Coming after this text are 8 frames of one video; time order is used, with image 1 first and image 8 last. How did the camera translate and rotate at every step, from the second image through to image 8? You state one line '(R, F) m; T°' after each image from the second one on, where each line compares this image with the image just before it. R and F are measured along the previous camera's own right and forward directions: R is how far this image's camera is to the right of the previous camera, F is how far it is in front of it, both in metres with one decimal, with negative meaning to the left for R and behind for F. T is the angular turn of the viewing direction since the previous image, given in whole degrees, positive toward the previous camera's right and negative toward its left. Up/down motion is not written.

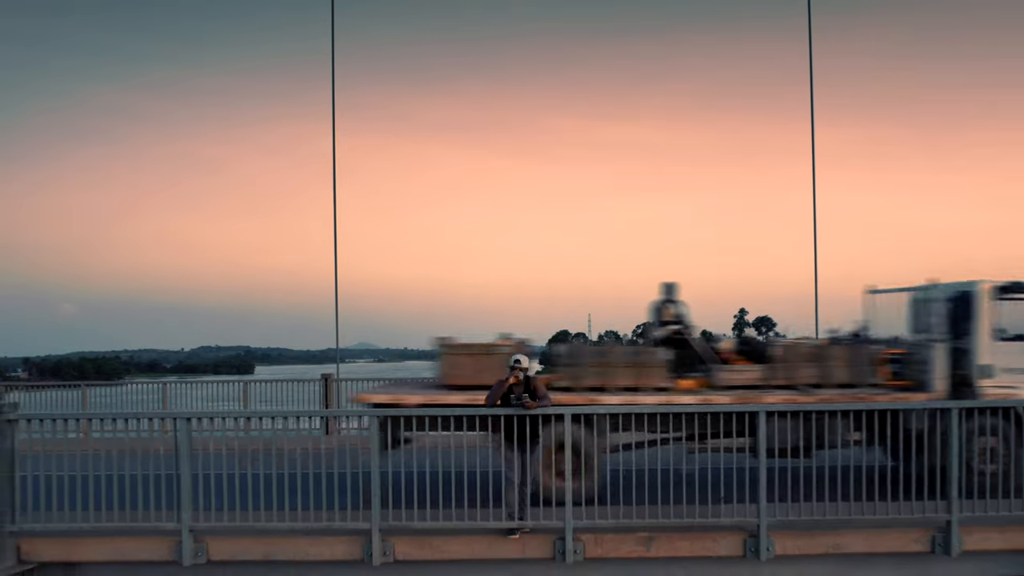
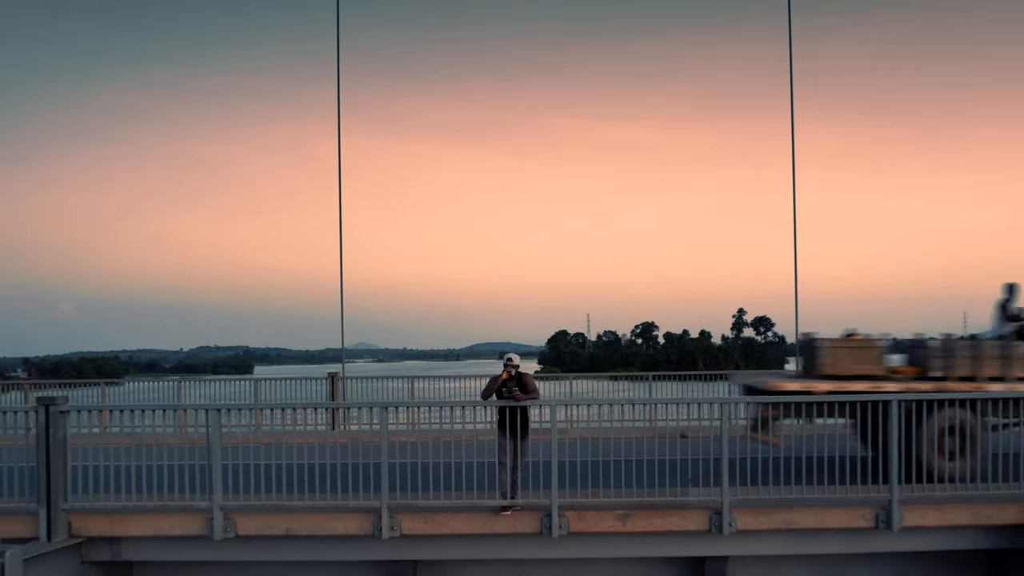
(+0.1, -1.0) m; 0°
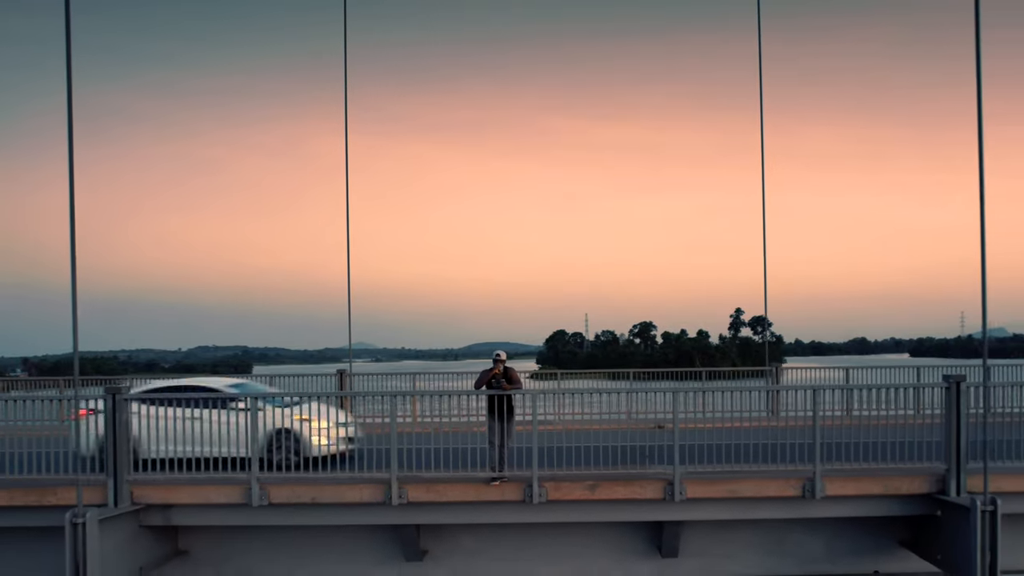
(+0.1, -1.7) m; 0°
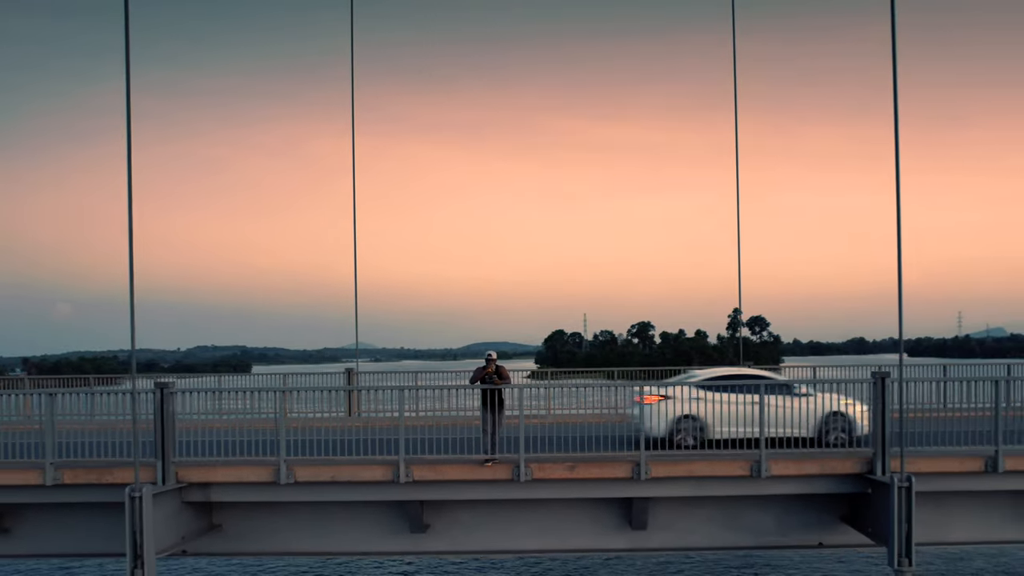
(+0.1, -1.7) m; 0°
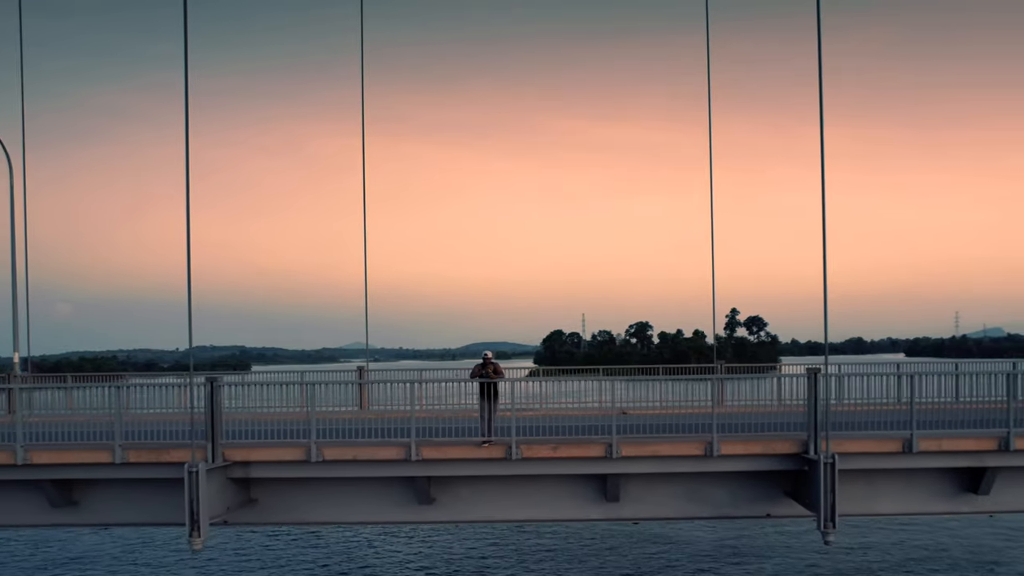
(+0.1, -2.3) m; 0°
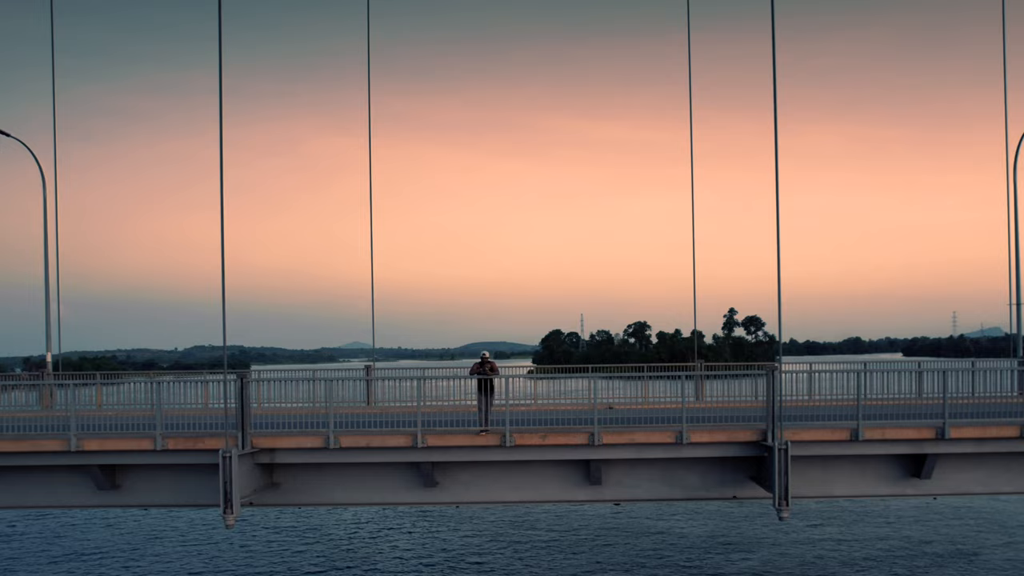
(+0.1, -1.9) m; 0°
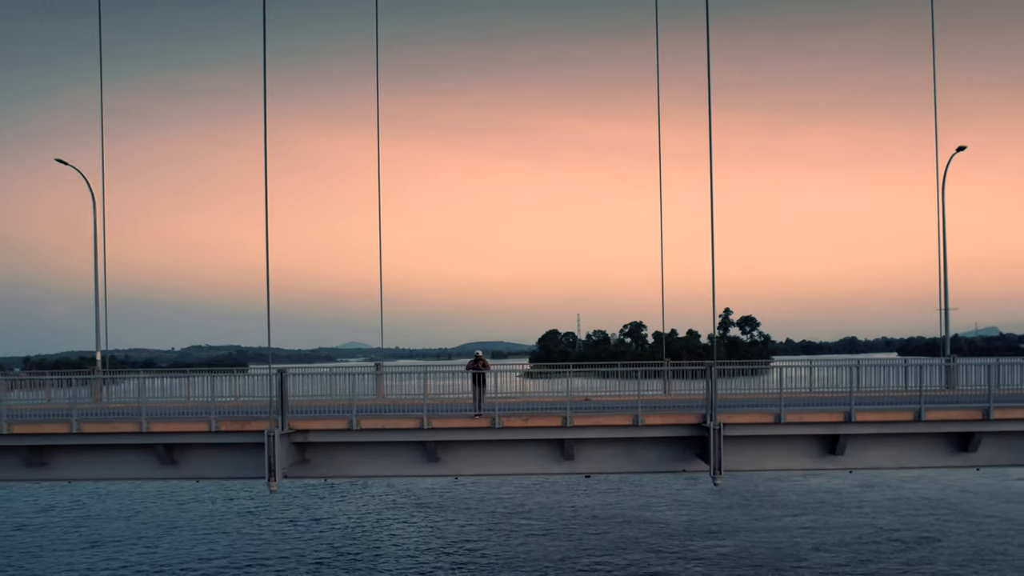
(+0.3, -3.8) m; 0°
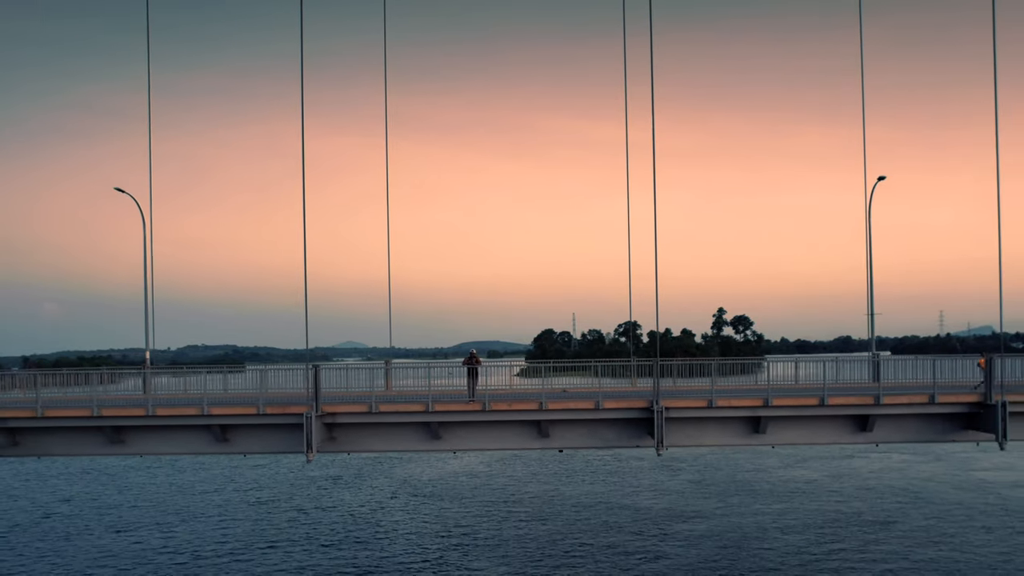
(+0.4, -5.1) m; 0°
